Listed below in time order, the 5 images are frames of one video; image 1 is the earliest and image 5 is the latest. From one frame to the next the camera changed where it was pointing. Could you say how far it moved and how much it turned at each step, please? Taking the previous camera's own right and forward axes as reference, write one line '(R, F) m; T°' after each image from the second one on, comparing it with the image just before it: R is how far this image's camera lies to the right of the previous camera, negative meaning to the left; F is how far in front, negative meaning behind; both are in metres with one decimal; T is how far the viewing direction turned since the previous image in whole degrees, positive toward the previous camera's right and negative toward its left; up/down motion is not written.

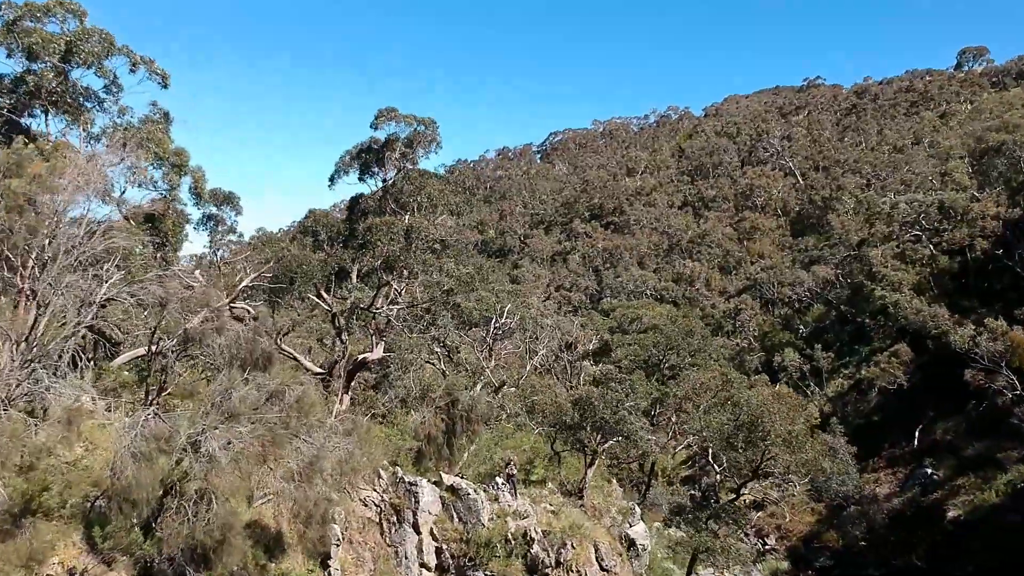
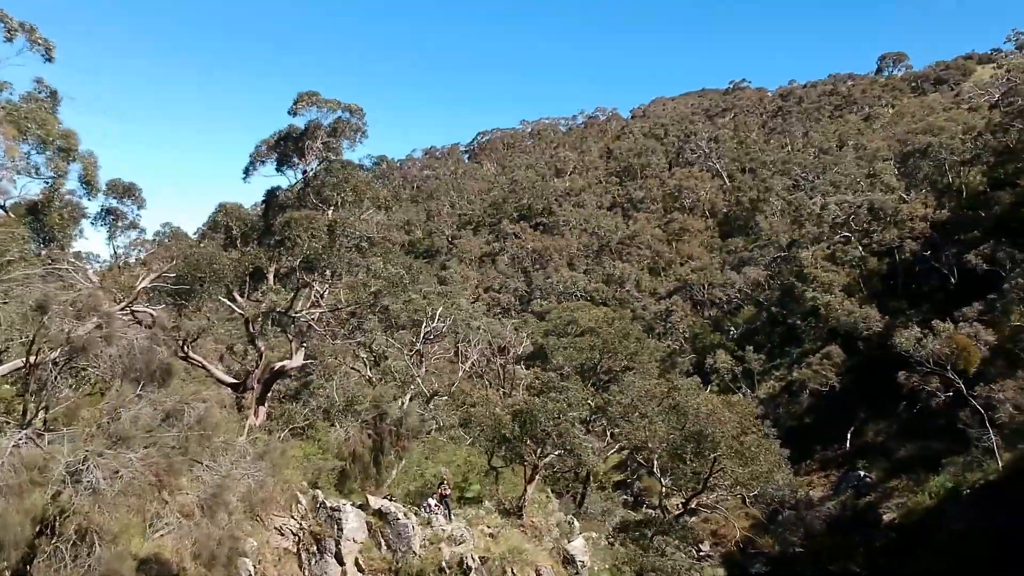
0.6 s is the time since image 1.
(-0.1, +0.9) m; +4°
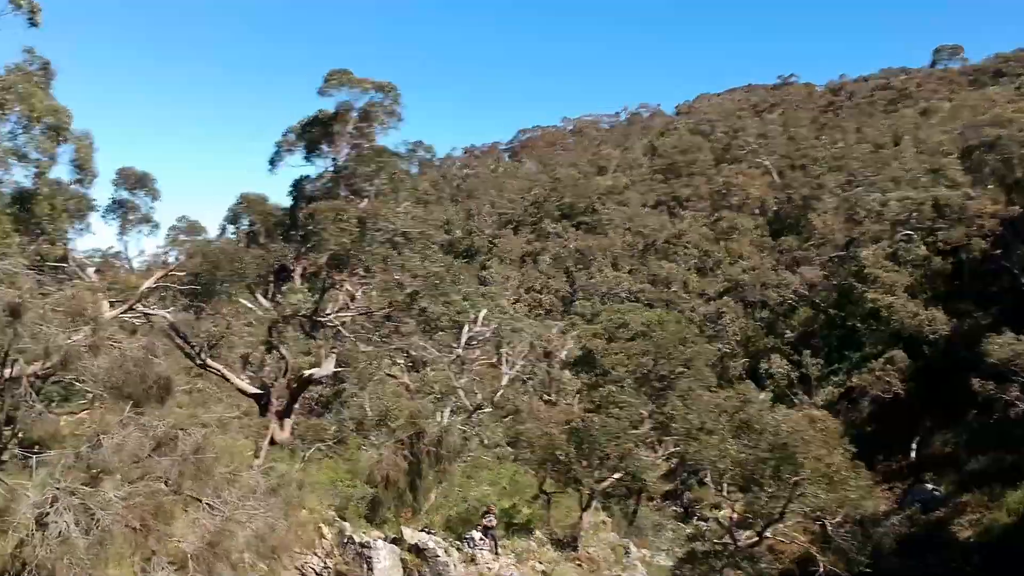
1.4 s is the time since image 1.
(-0.1, +1.2) m; -2°
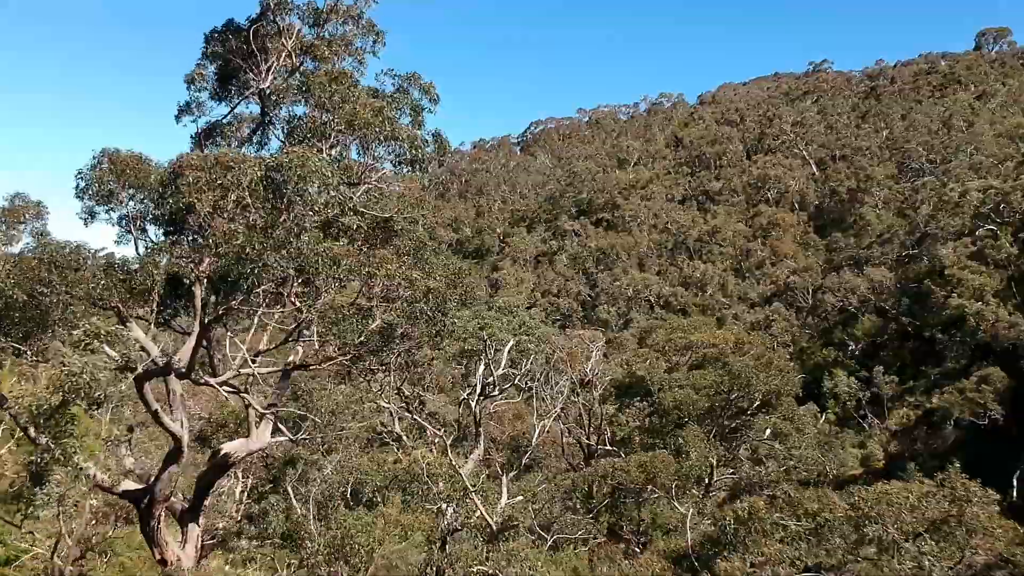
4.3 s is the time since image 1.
(-0.3, +4.2) m; -1°
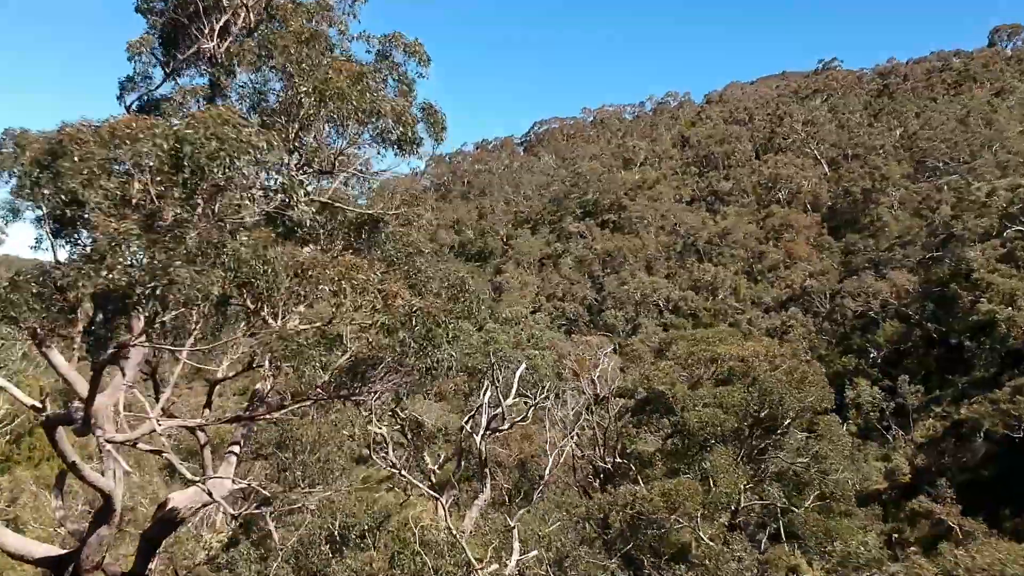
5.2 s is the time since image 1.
(-0.1, +1.2) m; 0°
